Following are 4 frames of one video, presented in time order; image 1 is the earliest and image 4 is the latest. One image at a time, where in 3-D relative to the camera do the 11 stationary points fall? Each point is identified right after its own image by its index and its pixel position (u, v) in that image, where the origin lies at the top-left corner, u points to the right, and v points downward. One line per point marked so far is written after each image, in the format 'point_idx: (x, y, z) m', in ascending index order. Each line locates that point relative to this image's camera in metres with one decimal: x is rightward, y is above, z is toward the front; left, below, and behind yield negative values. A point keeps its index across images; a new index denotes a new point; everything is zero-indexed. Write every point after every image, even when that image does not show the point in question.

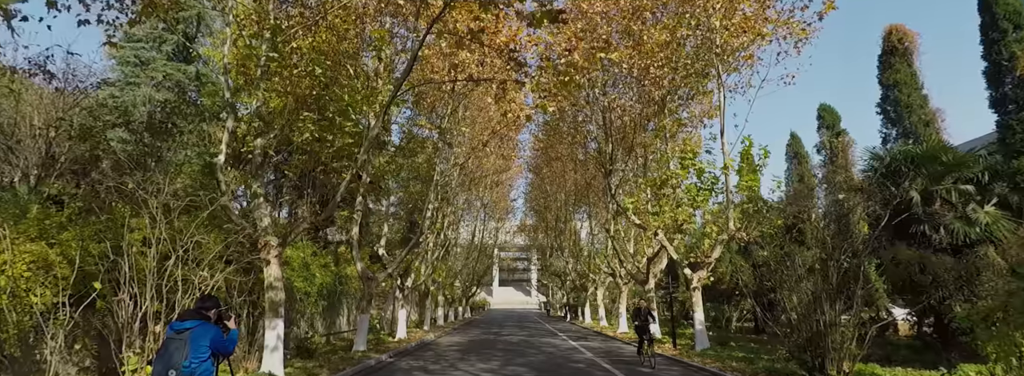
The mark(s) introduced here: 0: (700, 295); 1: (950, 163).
0: (+6.2, -3.5, +16.9) m
1: (+12.0, +0.7, +14.0) m
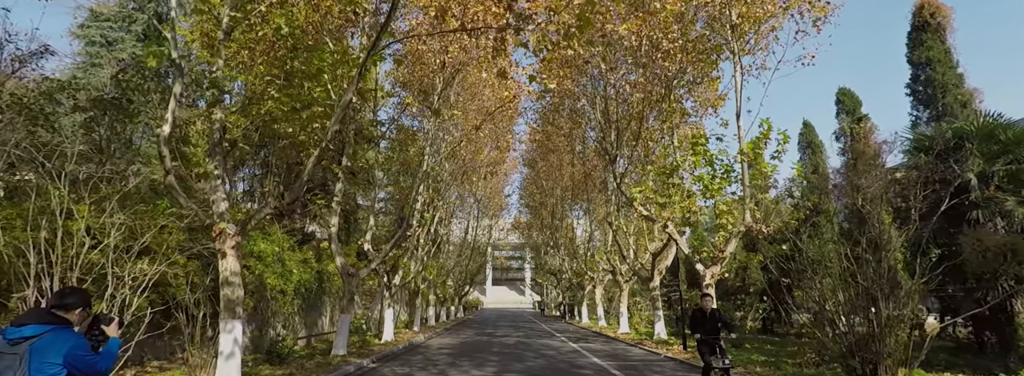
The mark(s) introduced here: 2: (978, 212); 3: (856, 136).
0: (+6.1, -3.2, +15.5) m
1: (+12.0, +1.1, +12.6) m
2: (+11.4, -0.6, +12.8) m
3: (+11.7, +1.8, +17.5) m
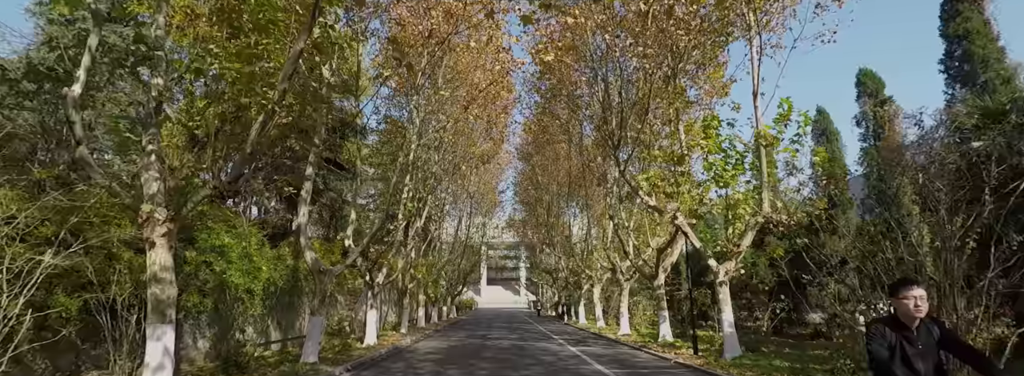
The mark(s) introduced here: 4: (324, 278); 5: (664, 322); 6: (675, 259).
0: (+5.9, -2.8, +14.0) m
1: (+11.8, +1.4, +11.2) m
2: (+11.2, -0.3, +11.4) m
3: (+11.5, +2.1, +16.1) m
4: (-4.5, -2.2, +12.5) m
5: (+5.5, -4.9, +18.8) m
6: (+6.1, -2.6, +19.2) m
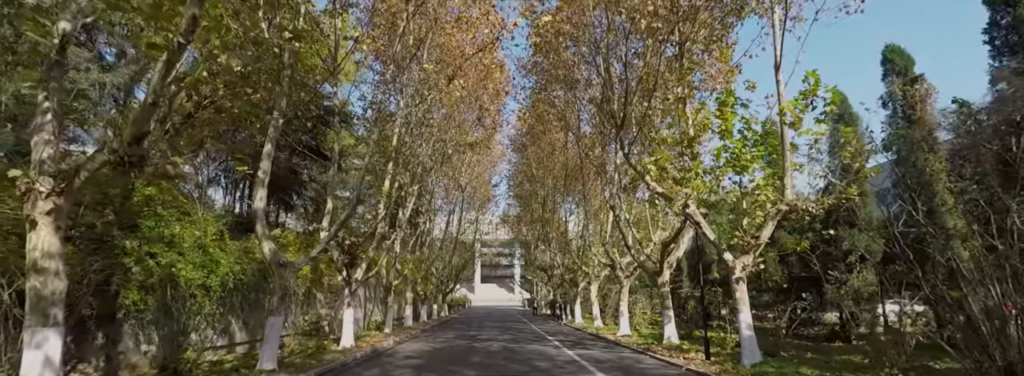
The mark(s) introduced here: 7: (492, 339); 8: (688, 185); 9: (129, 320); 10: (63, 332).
0: (+5.6, -2.4, +12.5) m
1: (+11.6, +1.8, +9.7) m
2: (+11.0, +0.1, +9.9) m
3: (+11.2, +2.5, +14.6) m
4: (-4.8, -1.8, +10.8) m
5: (+5.2, -4.5, +17.3) m
6: (+5.8, -2.2, +17.7) m
7: (-0.8, -5.8, +20.0) m
8: (+4.6, 0.0, +13.5) m
9: (-8.4, -2.9, +11.4) m
10: (-5.1, -1.6, +5.9) m
